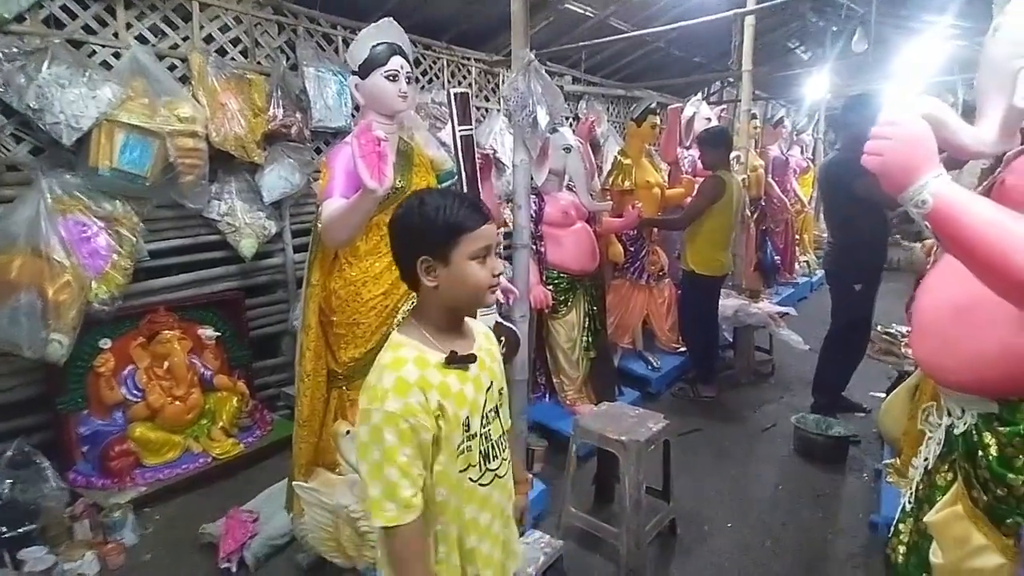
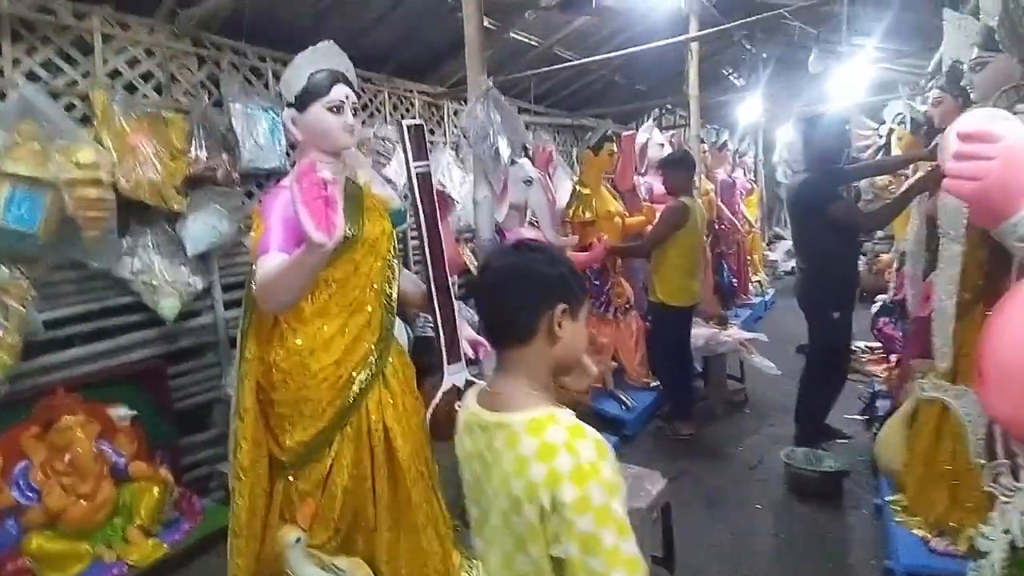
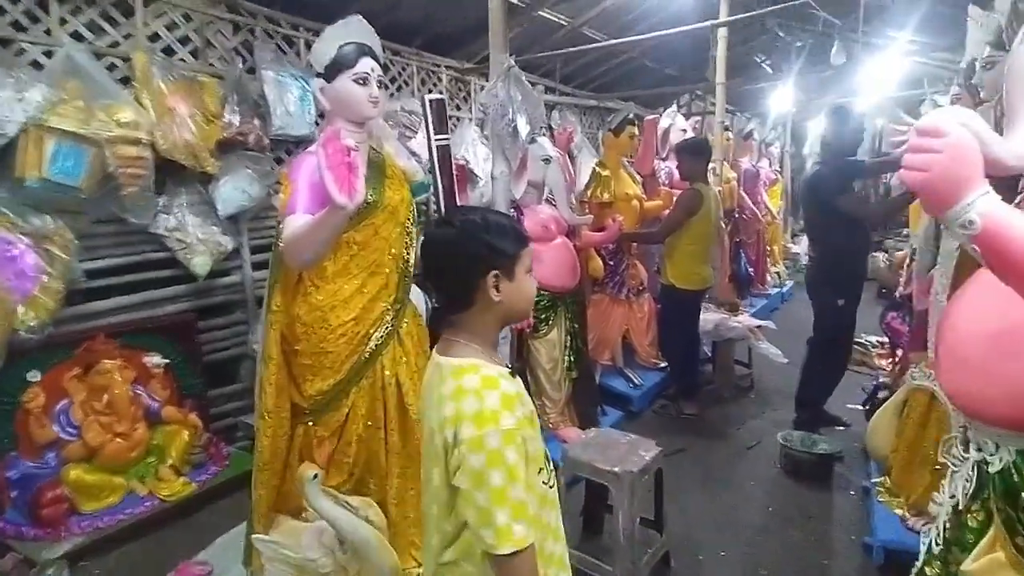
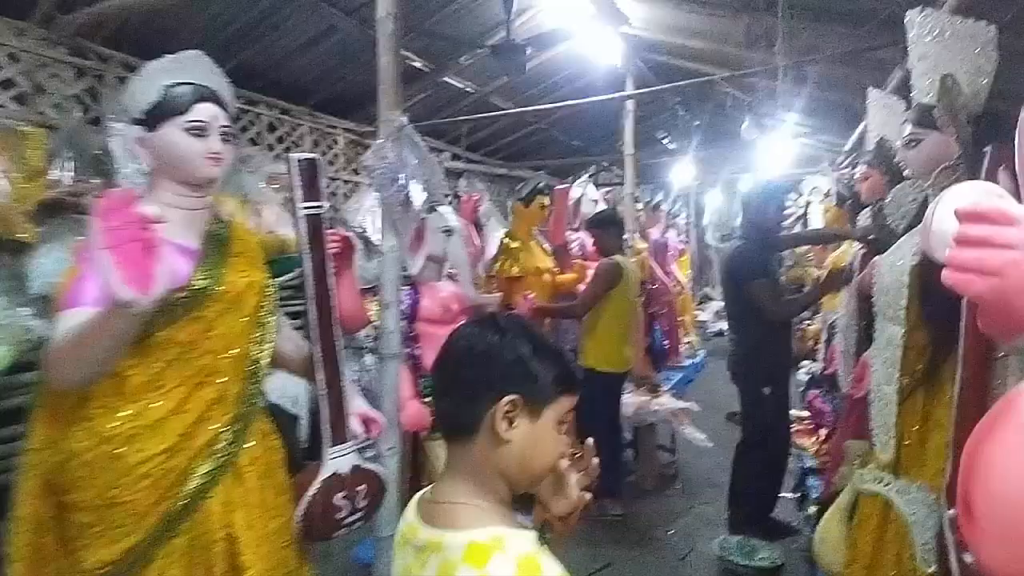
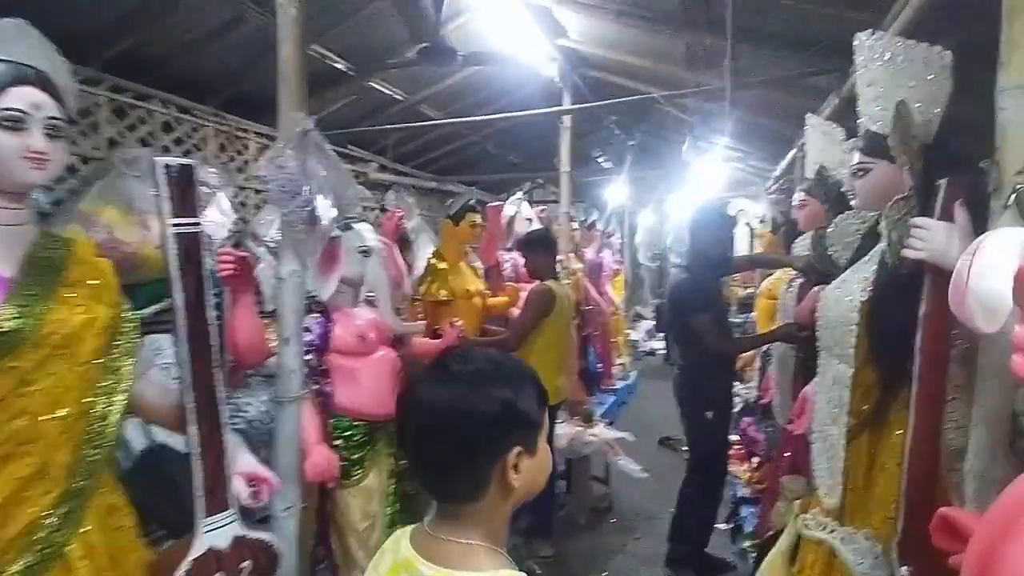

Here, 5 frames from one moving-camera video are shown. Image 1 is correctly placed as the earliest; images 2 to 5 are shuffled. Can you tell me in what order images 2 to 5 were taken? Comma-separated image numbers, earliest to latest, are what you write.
3, 2, 4, 5
